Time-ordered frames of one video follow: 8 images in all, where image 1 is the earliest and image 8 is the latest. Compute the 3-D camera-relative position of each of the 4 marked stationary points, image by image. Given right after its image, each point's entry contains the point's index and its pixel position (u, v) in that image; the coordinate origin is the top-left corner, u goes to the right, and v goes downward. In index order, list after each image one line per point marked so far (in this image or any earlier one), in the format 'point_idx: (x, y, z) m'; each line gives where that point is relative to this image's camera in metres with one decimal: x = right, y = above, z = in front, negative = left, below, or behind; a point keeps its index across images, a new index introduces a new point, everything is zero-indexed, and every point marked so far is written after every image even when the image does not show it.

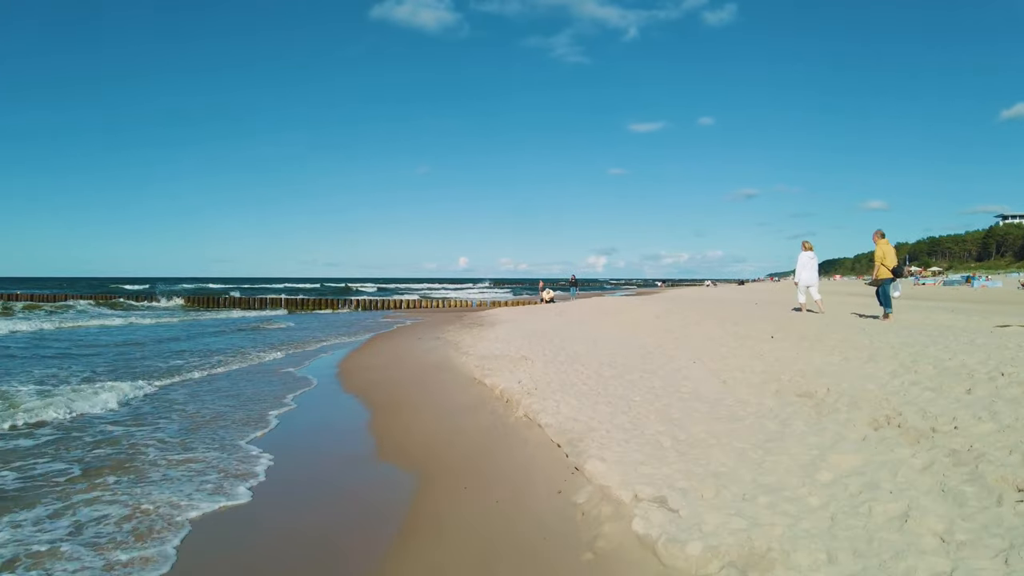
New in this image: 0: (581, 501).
0: (+0.5, -1.5, +4.0) m
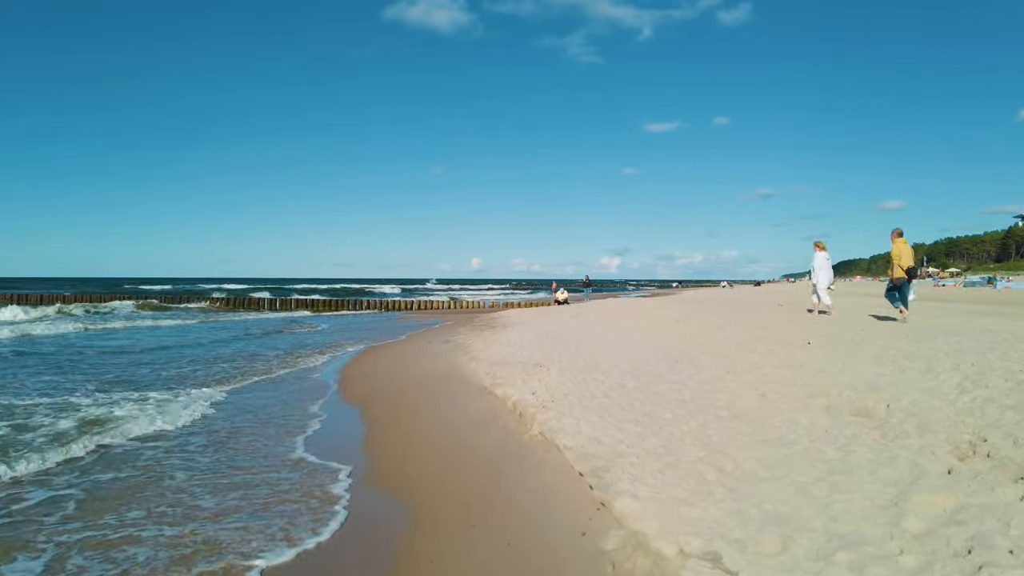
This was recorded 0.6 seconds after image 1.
0: (+0.6, -1.5, +3.3) m
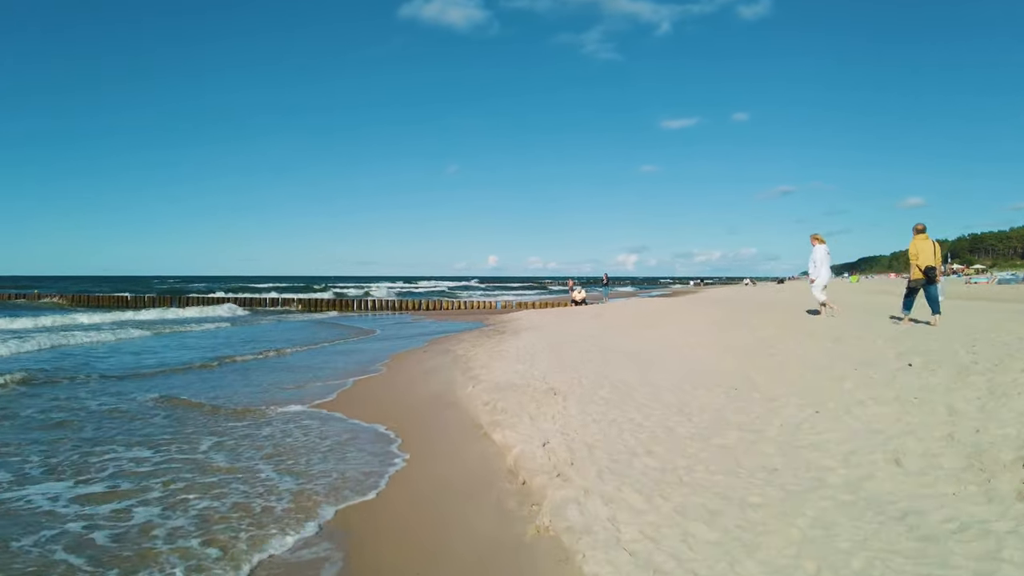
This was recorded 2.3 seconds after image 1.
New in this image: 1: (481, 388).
0: (+0.5, -1.6, +1.3) m
1: (-0.5, -1.4, +7.9) m
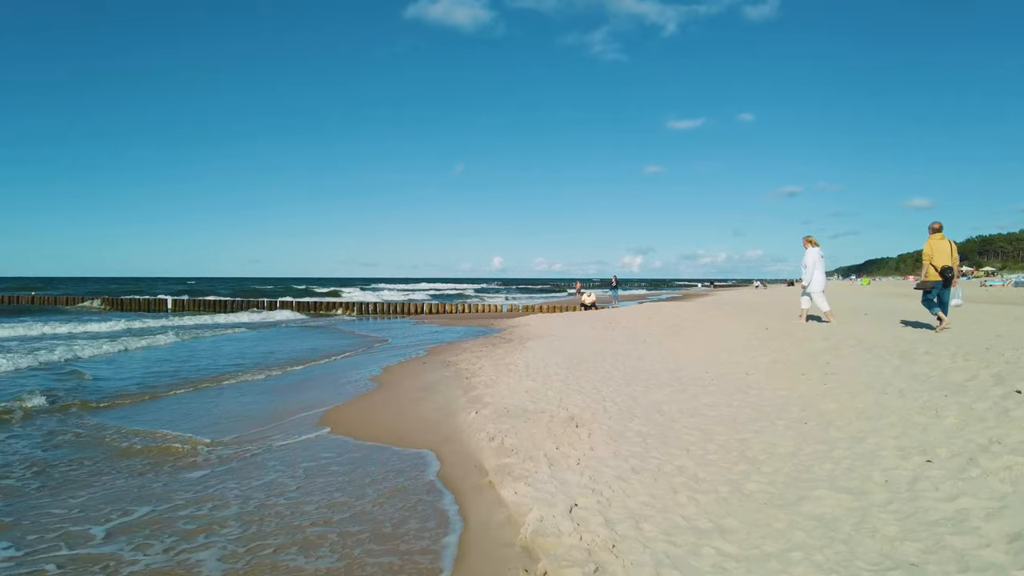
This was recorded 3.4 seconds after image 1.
0: (+0.6, -1.7, 0.0) m
1: (-0.3, -1.5, +6.6) m
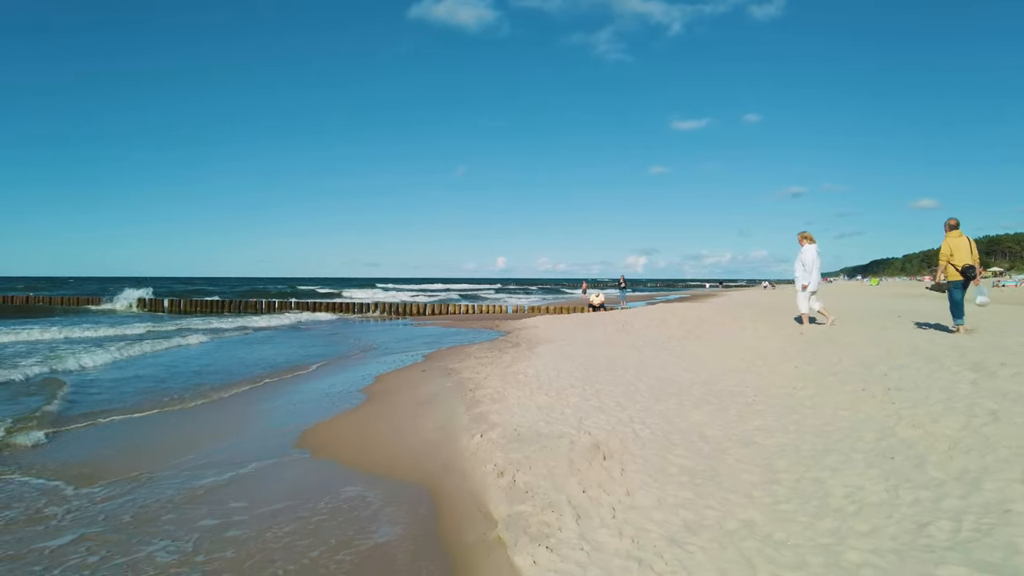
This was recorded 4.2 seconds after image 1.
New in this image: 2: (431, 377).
0: (+0.6, -1.7, -1.0) m
1: (-0.2, -1.5, +5.6) m
2: (-1.5, -1.6, +9.8) m
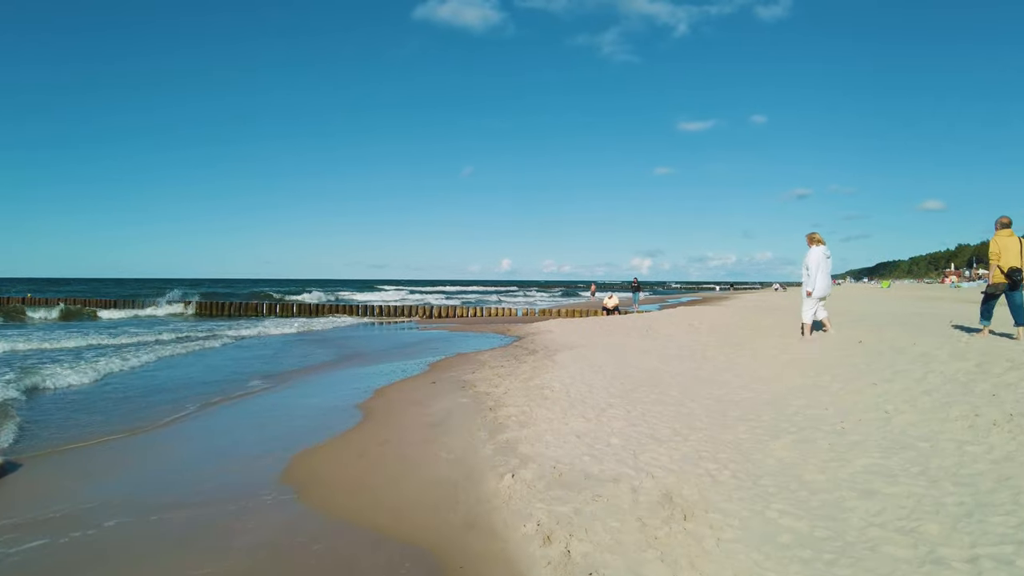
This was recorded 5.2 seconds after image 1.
0: (+0.9, -1.7, -2.2) m
1: (+0.1, -1.5, +4.5) m
2: (-1.1, -1.6, +8.7) m
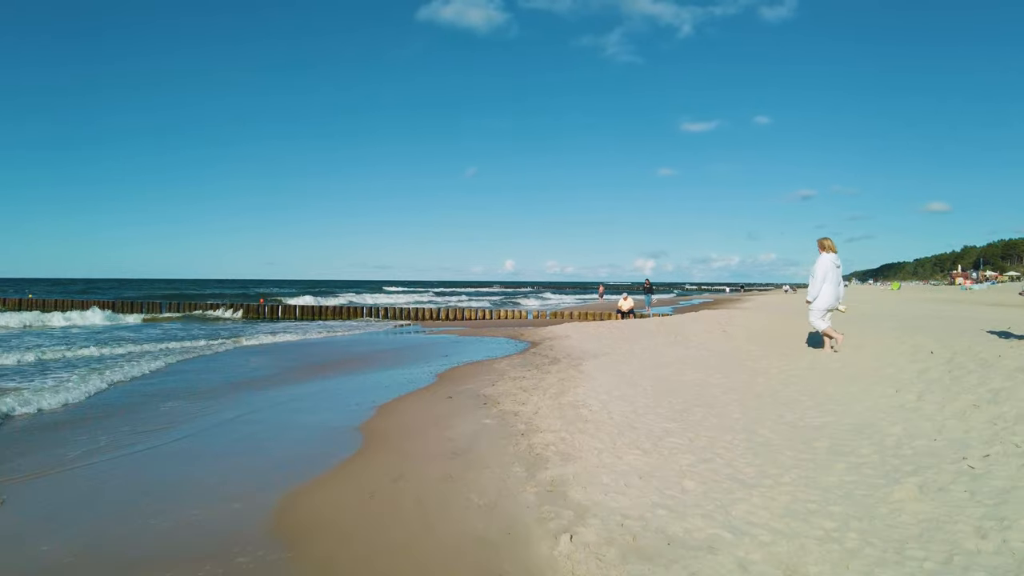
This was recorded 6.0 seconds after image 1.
0: (+1.2, -1.7, -3.2) m
1: (+0.5, -1.6, +3.4) m
2: (-0.7, -1.6, +7.7) m
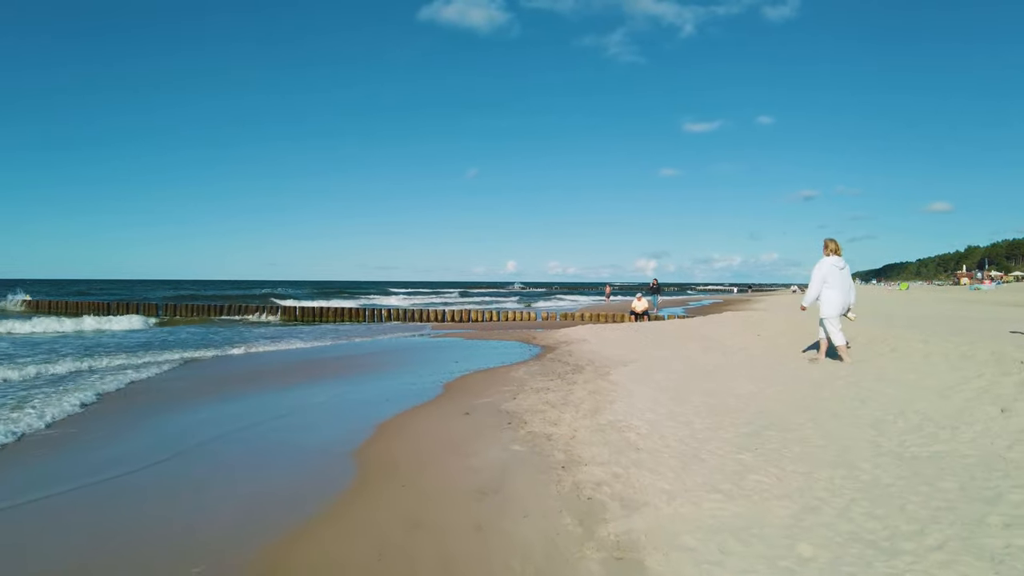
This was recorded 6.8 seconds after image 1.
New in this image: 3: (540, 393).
0: (+1.5, -1.7, -4.3) m
1: (+0.8, -1.6, +2.4) m
2: (-0.4, -1.6, +6.6) m
3: (+0.5, -1.6, +8.5) m
